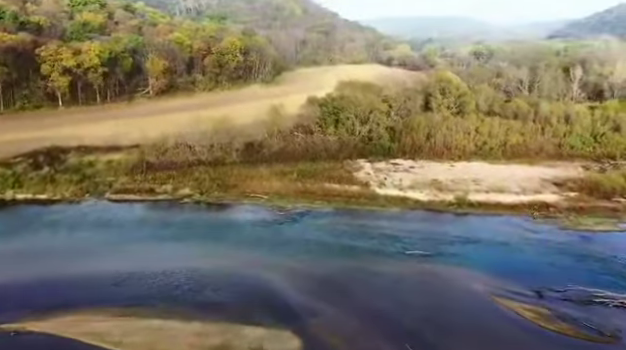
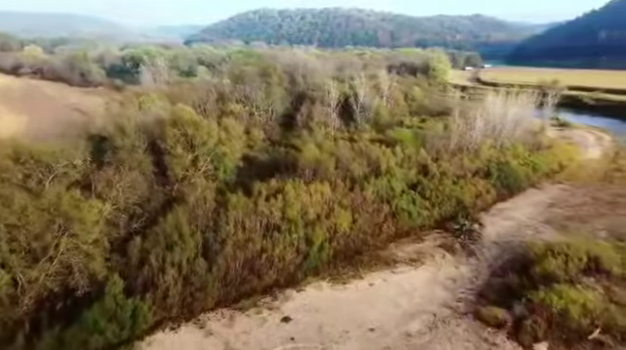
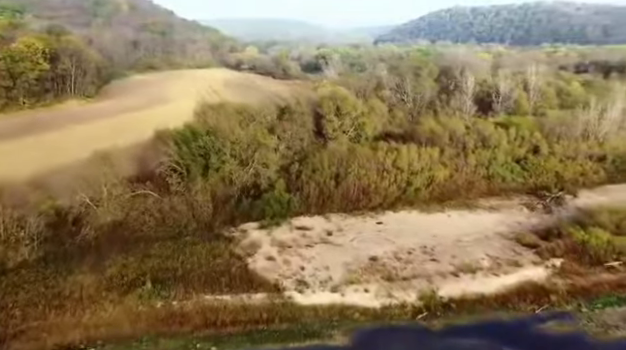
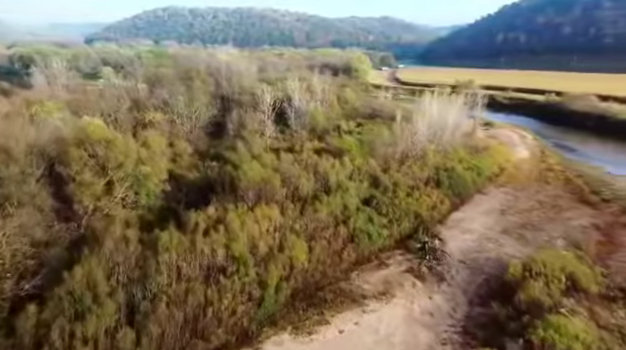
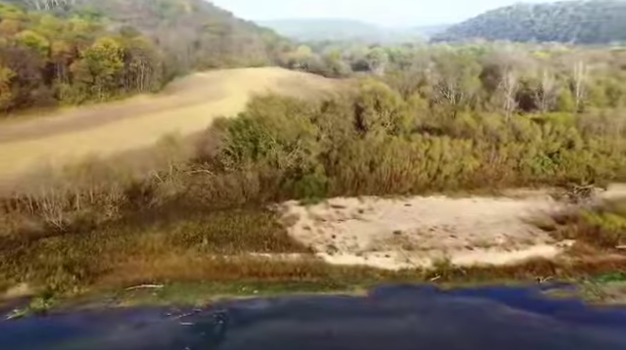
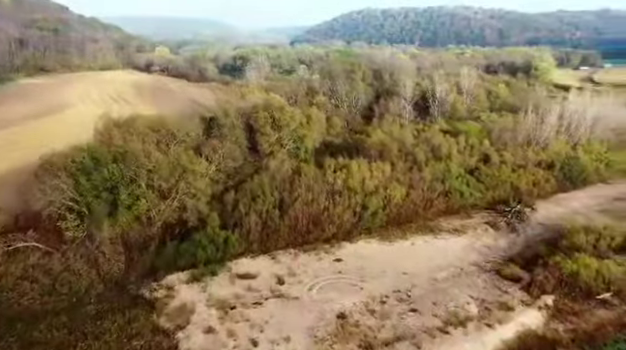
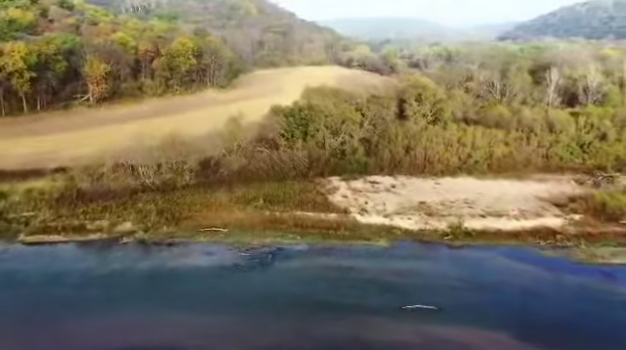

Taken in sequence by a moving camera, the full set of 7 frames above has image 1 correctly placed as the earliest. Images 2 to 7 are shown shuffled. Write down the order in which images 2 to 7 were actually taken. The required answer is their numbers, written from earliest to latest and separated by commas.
7, 5, 3, 6, 2, 4
